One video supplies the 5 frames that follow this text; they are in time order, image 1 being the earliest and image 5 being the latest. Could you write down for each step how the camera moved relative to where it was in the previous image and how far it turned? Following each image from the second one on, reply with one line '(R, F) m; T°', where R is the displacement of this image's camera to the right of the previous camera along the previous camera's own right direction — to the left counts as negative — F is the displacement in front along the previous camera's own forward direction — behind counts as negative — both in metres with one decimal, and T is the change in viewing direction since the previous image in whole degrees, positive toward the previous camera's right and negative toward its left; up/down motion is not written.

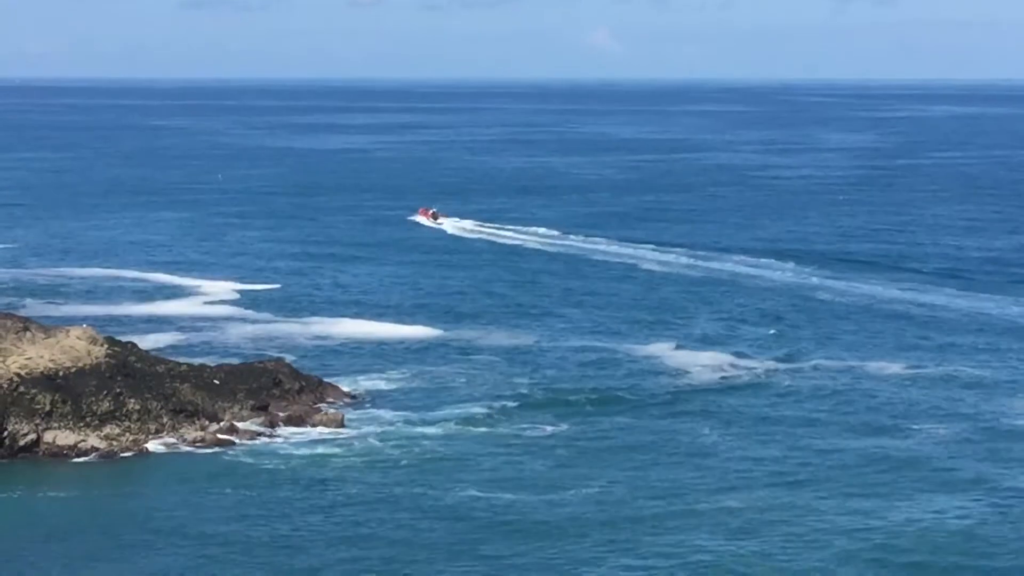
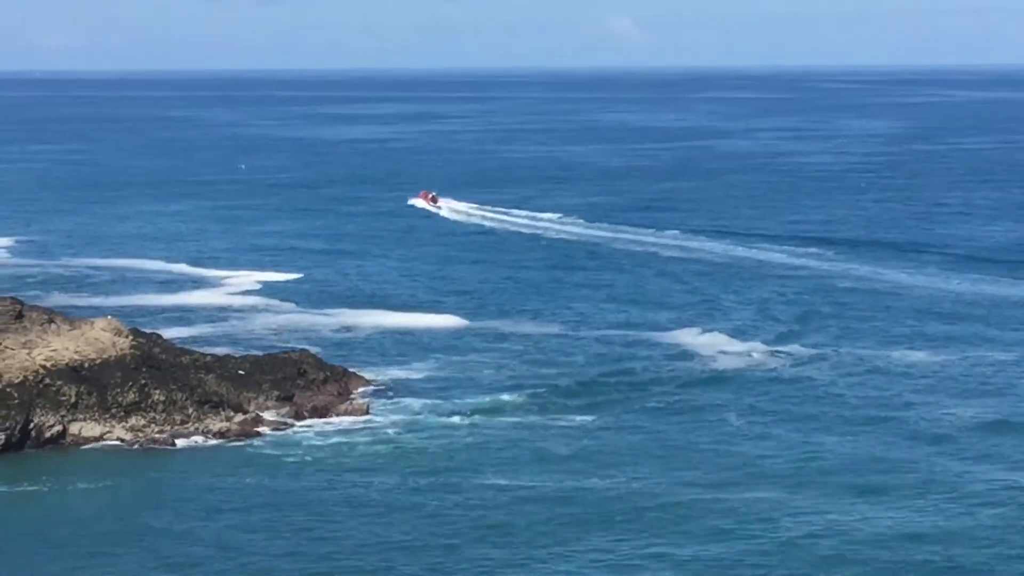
(0.0, 0.0) m; -1°
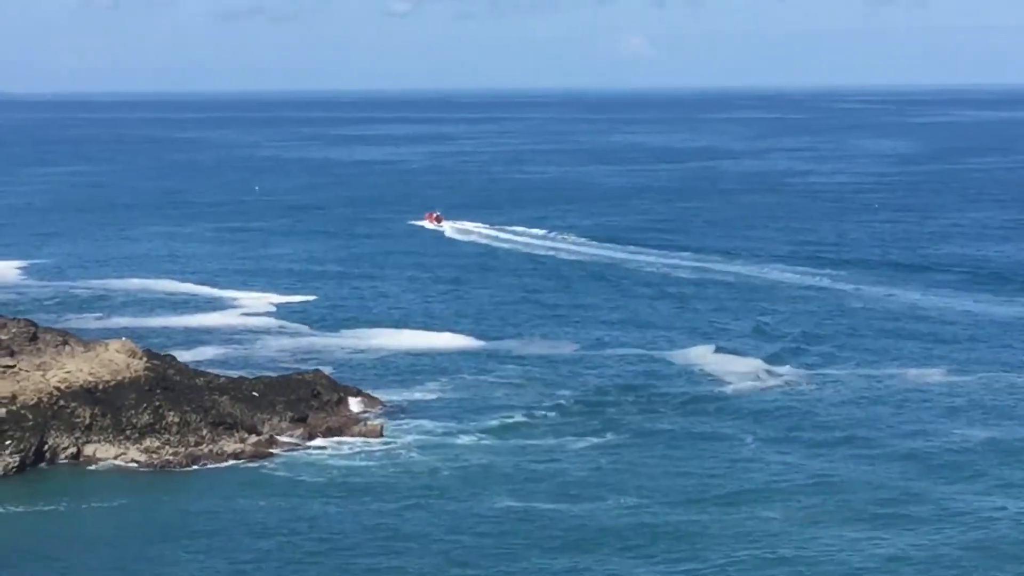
(0.0, 0.0) m; 0°
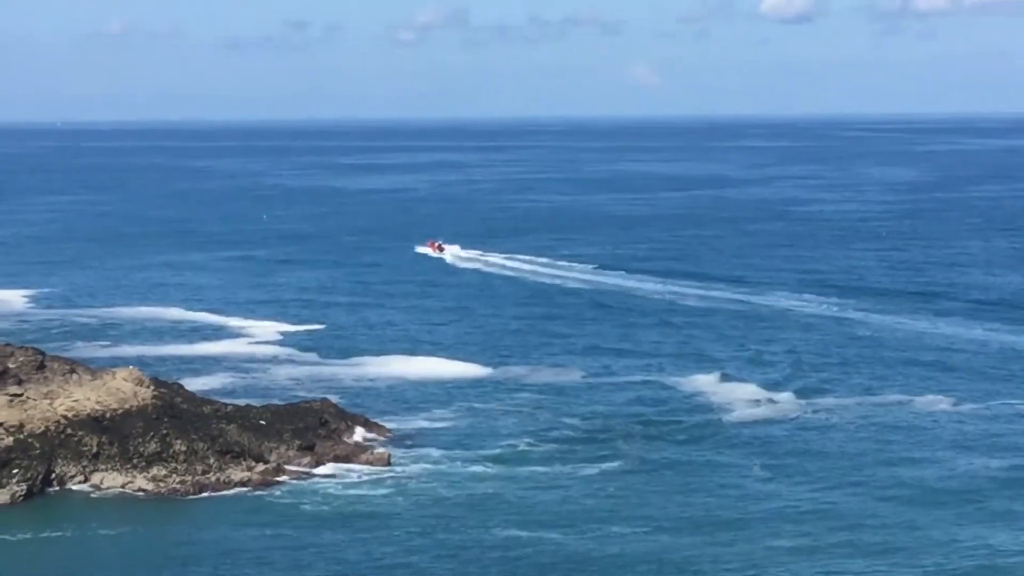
(0.0, 0.0) m; 0°
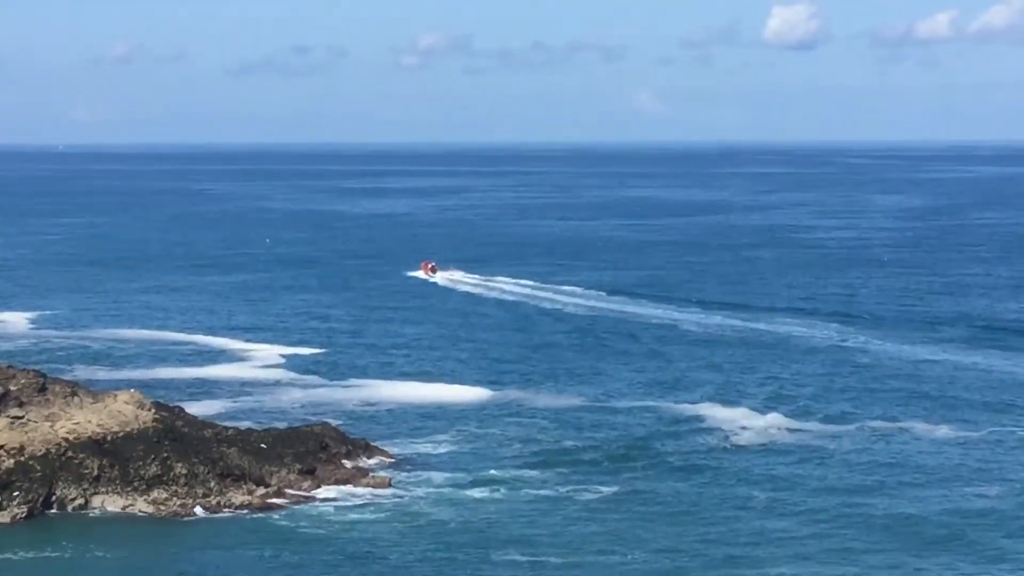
(0.0, 0.0) m; 0°
